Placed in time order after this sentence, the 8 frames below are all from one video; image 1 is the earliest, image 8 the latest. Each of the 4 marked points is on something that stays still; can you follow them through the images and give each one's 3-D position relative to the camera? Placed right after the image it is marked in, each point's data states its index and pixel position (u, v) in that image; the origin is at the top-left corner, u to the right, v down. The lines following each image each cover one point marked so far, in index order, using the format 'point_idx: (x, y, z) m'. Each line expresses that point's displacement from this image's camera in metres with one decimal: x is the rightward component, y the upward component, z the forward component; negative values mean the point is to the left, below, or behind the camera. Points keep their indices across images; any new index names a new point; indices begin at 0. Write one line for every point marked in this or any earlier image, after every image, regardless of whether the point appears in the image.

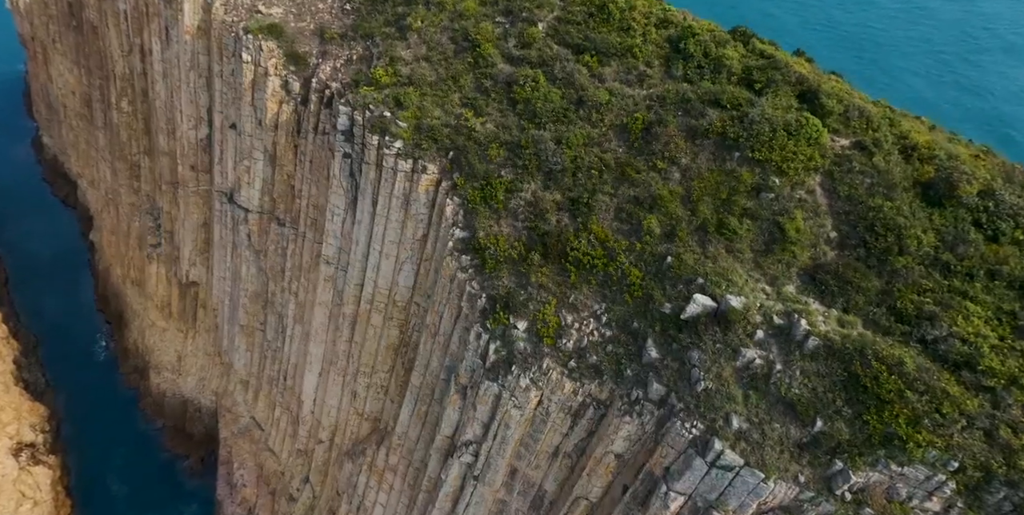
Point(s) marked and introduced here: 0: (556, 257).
0: (+1.1, +0.2, +17.0) m
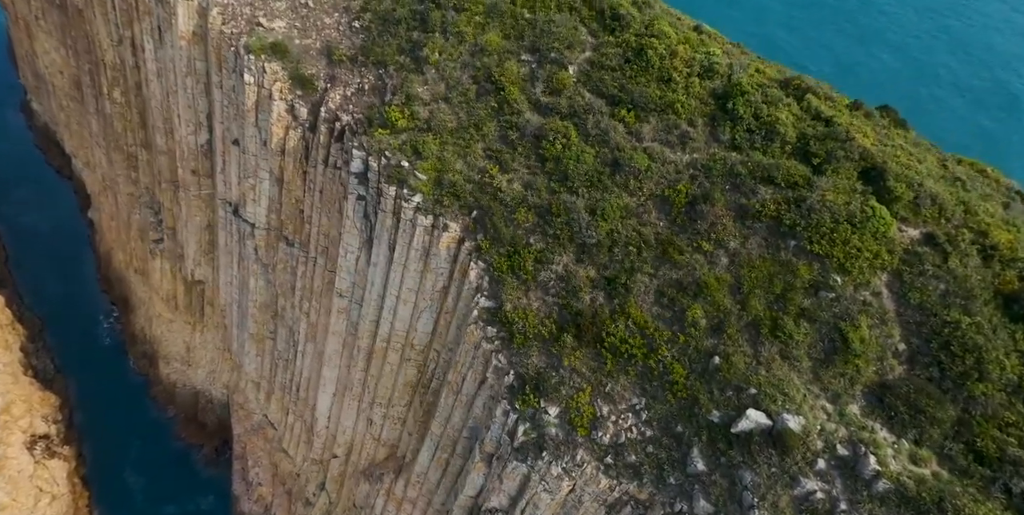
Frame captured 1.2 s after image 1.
0: (+1.9, -2.0, +15.8) m
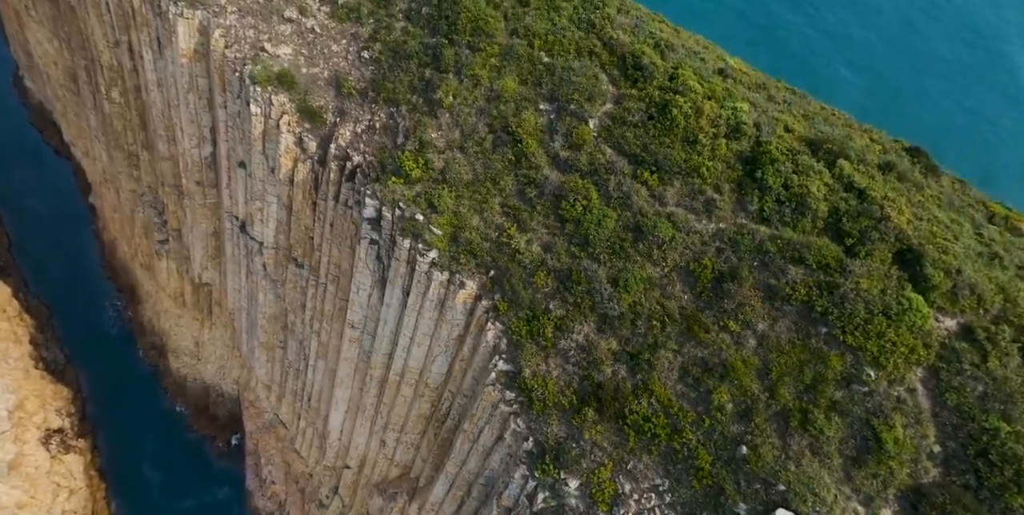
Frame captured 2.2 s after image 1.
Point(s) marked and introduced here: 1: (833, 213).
0: (+2.4, -3.8, +15.5) m
1: (+7.5, +1.0, +15.2) m
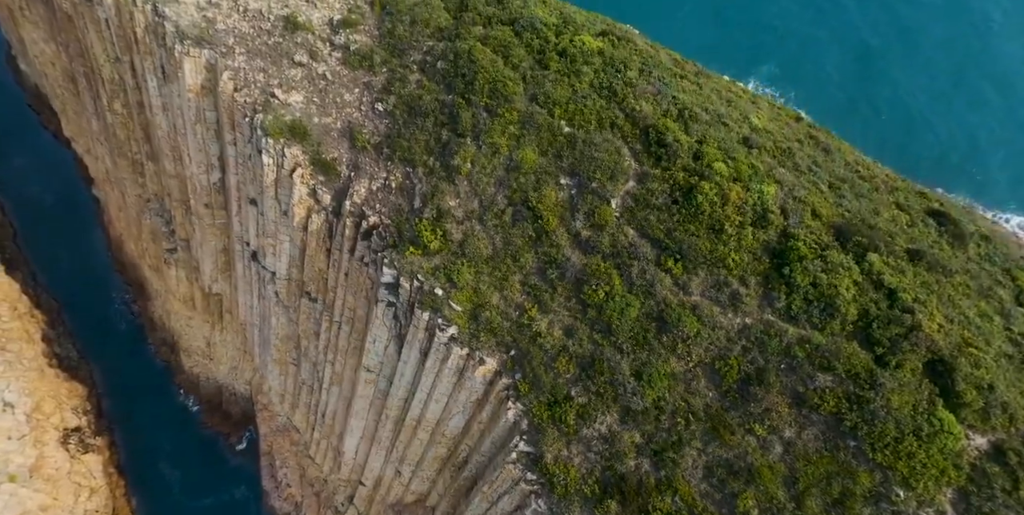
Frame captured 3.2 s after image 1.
0: (+3.0, -6.2, +15.6) m
1: (+8.1, -1.3, +14.9) m
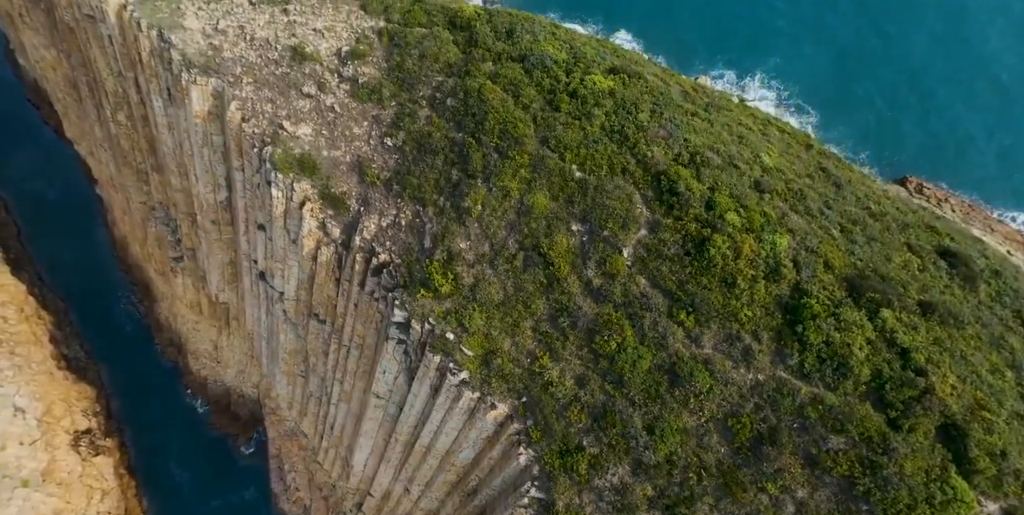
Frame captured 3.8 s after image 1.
0: (+3.3, -7.6, +15.7) m
1: (+8.4, -2.7, +14.9) m
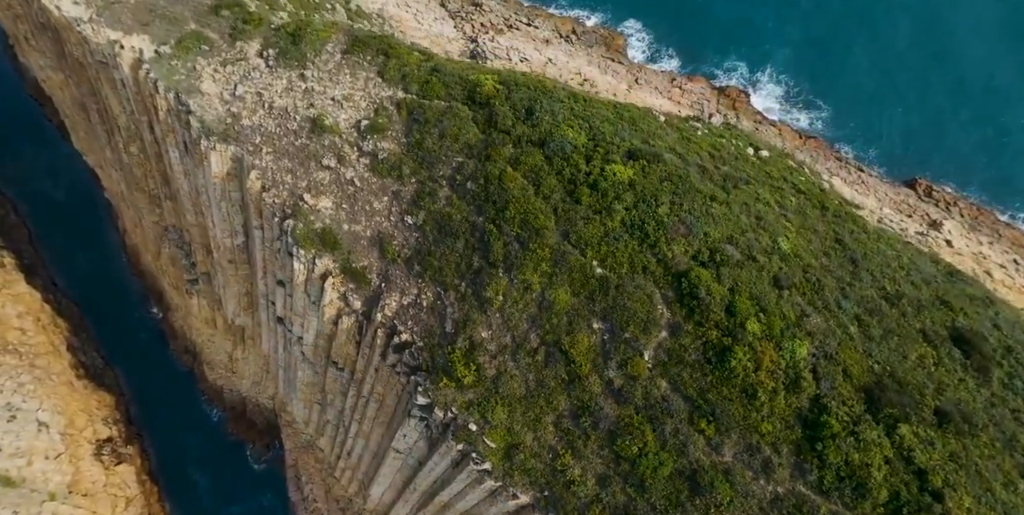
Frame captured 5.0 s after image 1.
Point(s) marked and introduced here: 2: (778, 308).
0: (+4.0, -10.5, +16.4) m
1: (+9.0, -5.7, +15.4) m
2: (+7.4, -1.4, +18.1) m
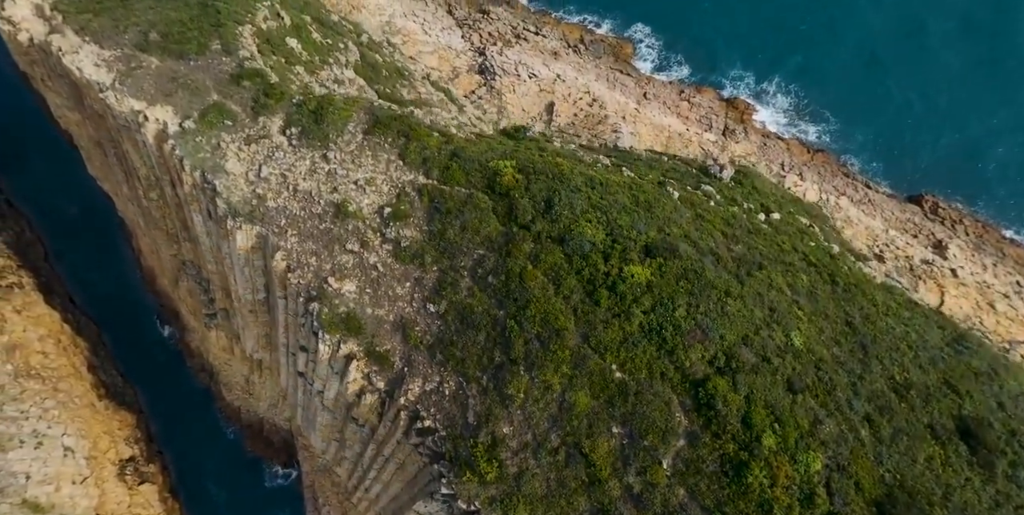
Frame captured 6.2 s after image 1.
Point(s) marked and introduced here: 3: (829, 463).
0: (+4.7, -13.7, +17.3) m
1: (+9.7, -8.9, +16.1) m
2: (+8.1, -4.6, +18.7) m
3: (+8.9, -5.7, +18.1) m
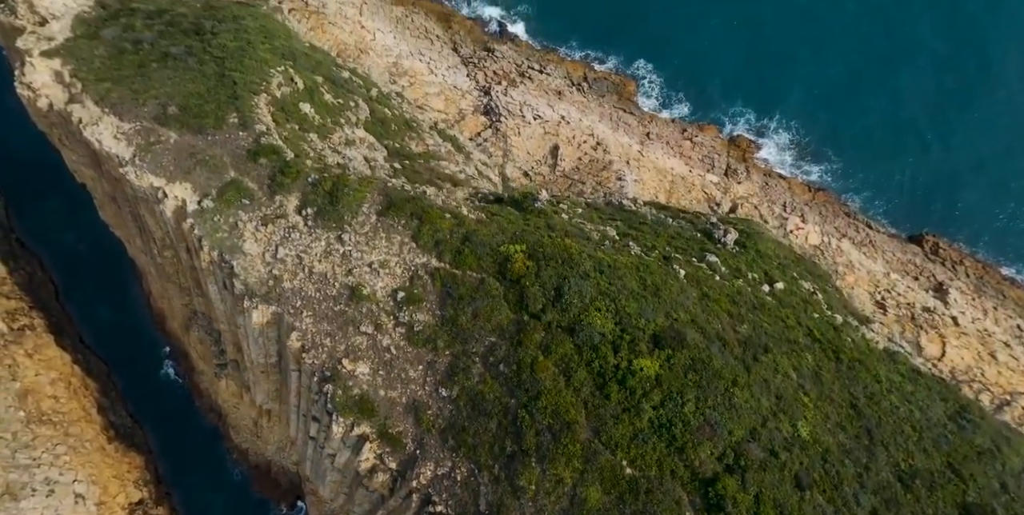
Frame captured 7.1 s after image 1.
0: (+5.1, -16.7, +17.4) m
1: (+10.1, -11.8, +16.3) m
2: (+8.5, -7.6, +19.1) m
3: (+9.2, -8.7, +18.4) m
